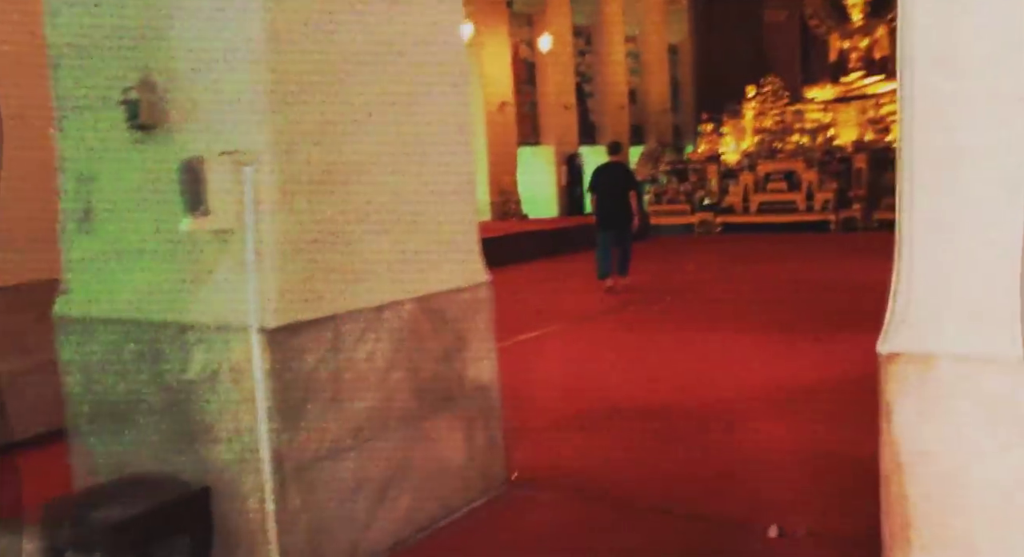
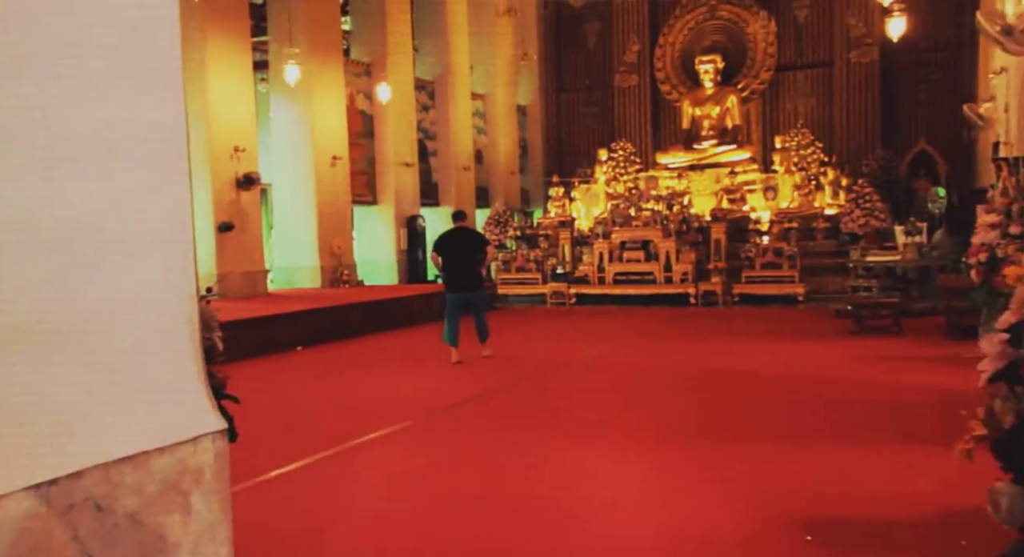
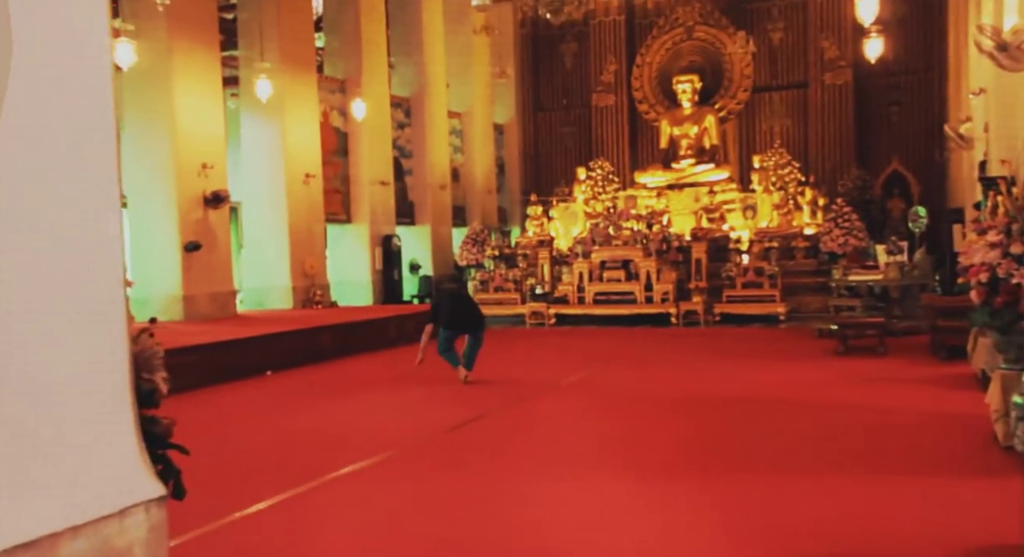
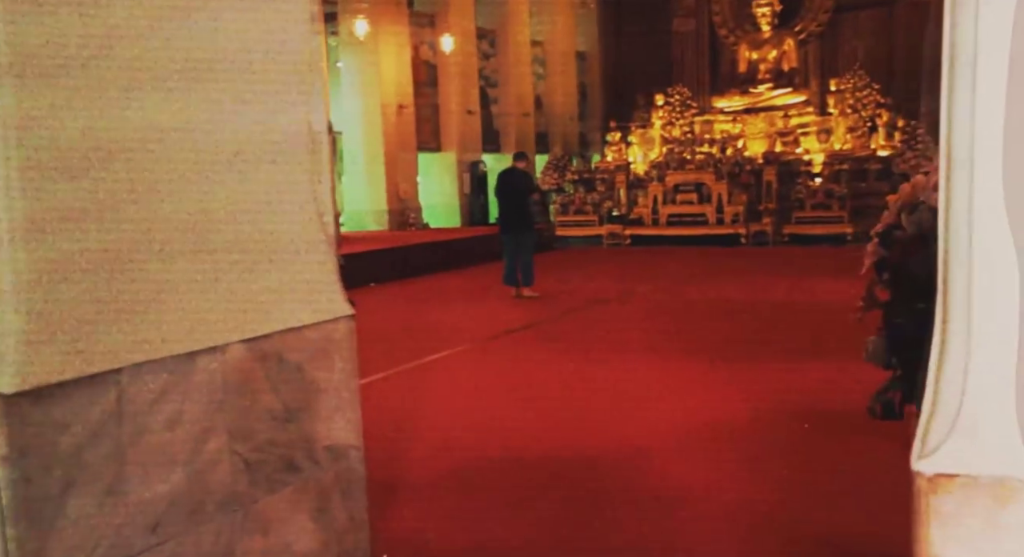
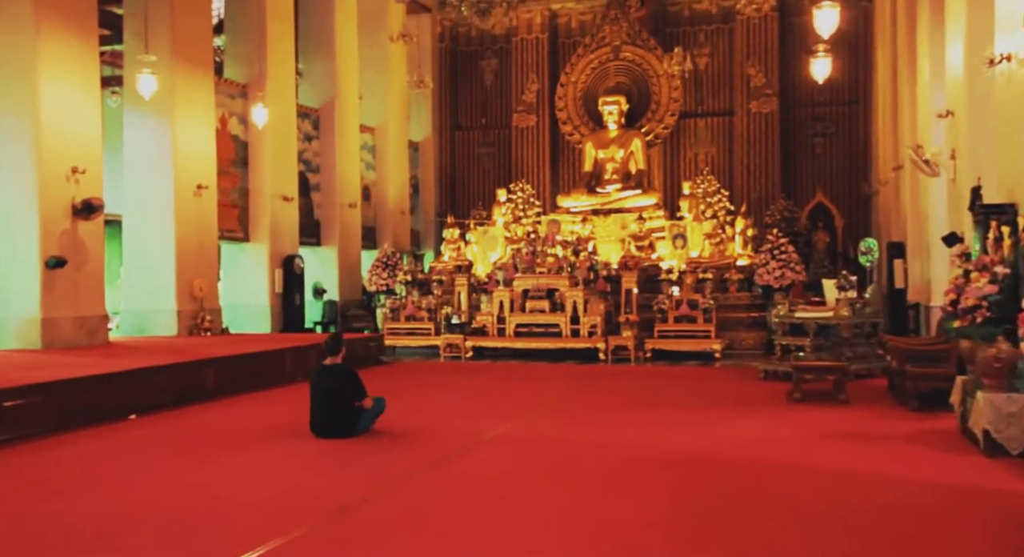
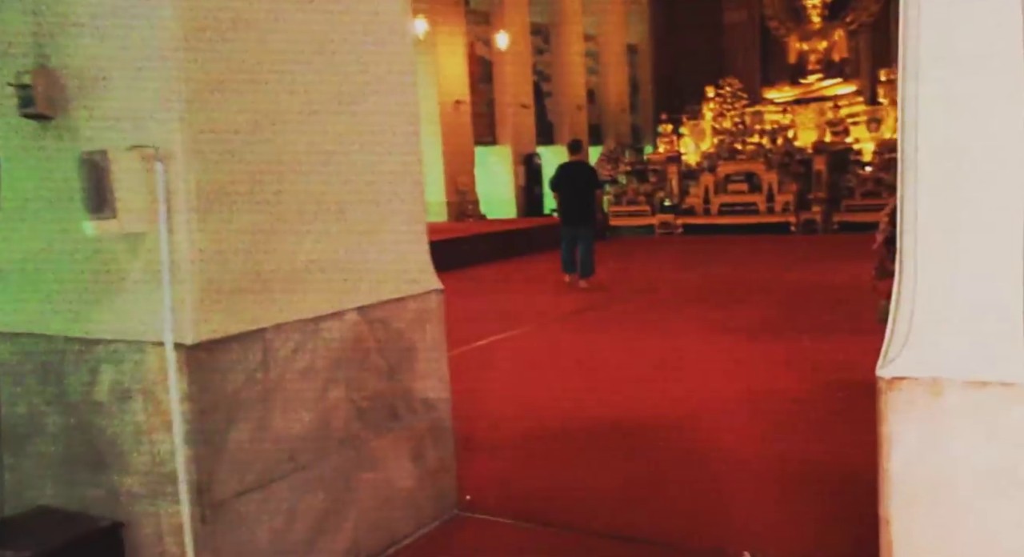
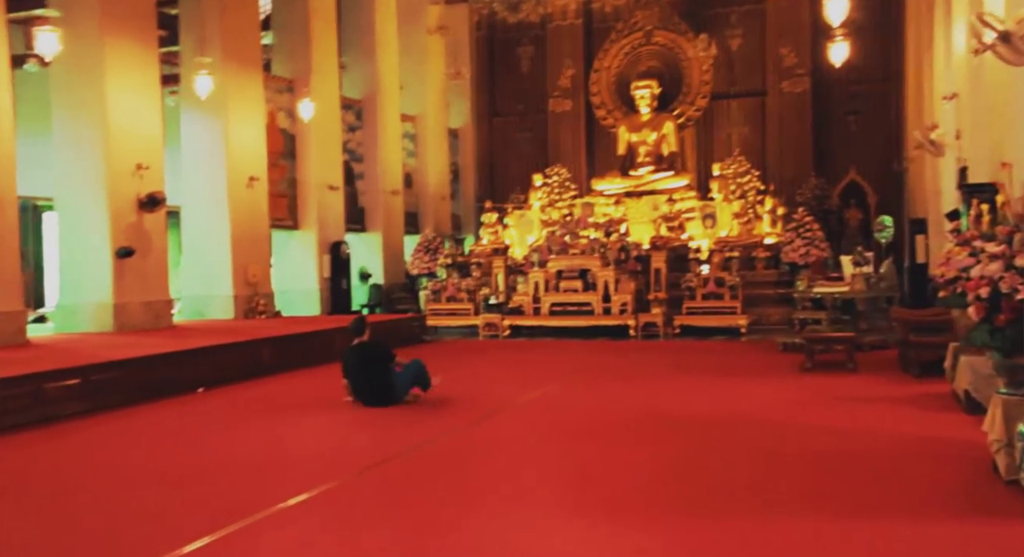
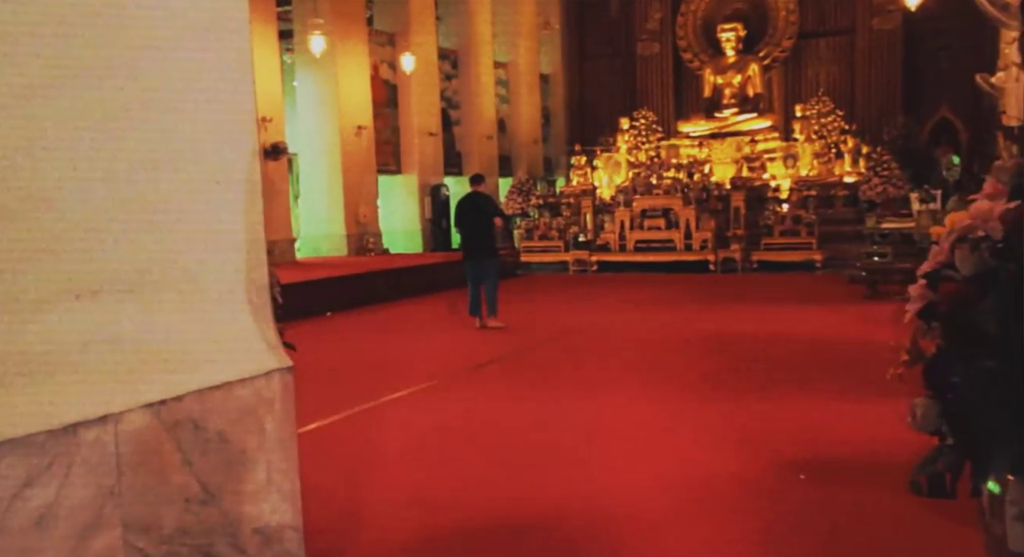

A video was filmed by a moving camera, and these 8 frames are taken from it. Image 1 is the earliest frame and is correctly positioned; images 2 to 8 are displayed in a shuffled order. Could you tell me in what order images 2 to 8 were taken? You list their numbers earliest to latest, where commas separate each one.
6, 4, 8, 2, 3, 7, 5
